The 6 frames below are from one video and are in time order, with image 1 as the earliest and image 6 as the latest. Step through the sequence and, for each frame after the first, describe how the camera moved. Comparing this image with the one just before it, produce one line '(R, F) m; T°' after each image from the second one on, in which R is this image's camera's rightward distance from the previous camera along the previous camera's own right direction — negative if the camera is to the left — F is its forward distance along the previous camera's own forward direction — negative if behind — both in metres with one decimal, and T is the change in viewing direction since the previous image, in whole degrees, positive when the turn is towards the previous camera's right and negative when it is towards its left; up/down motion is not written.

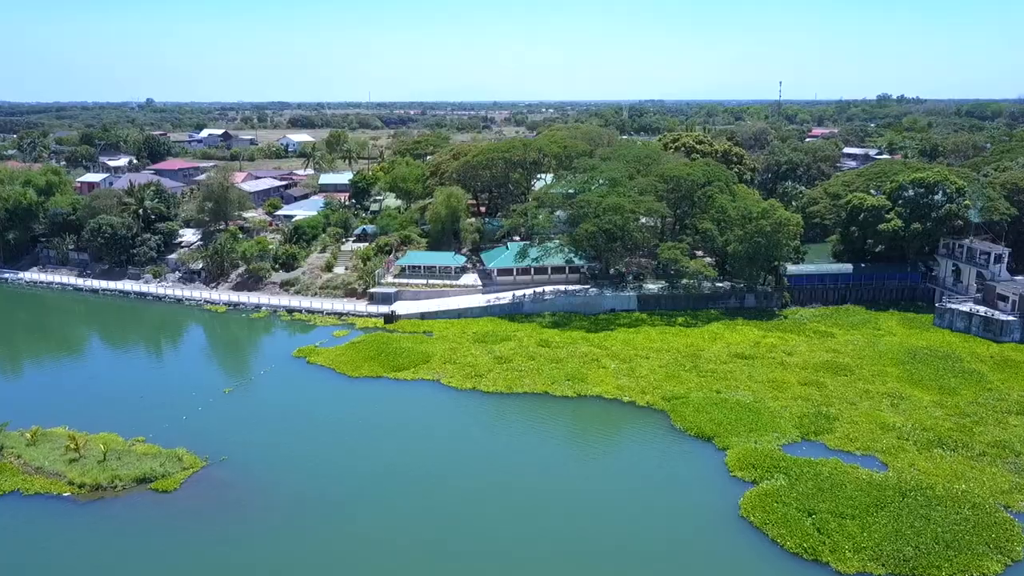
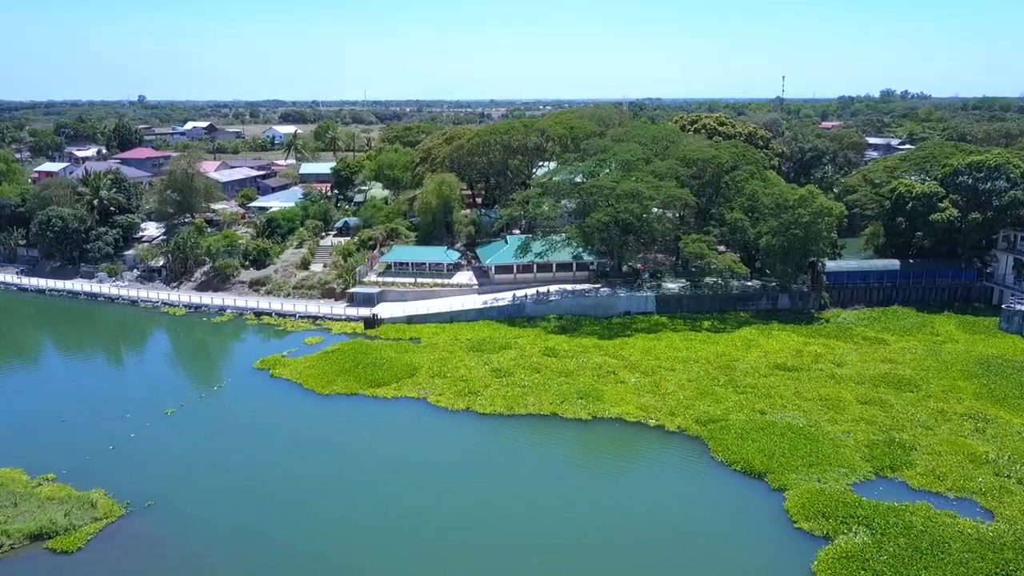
(-0.2, +7.3) m; 0°
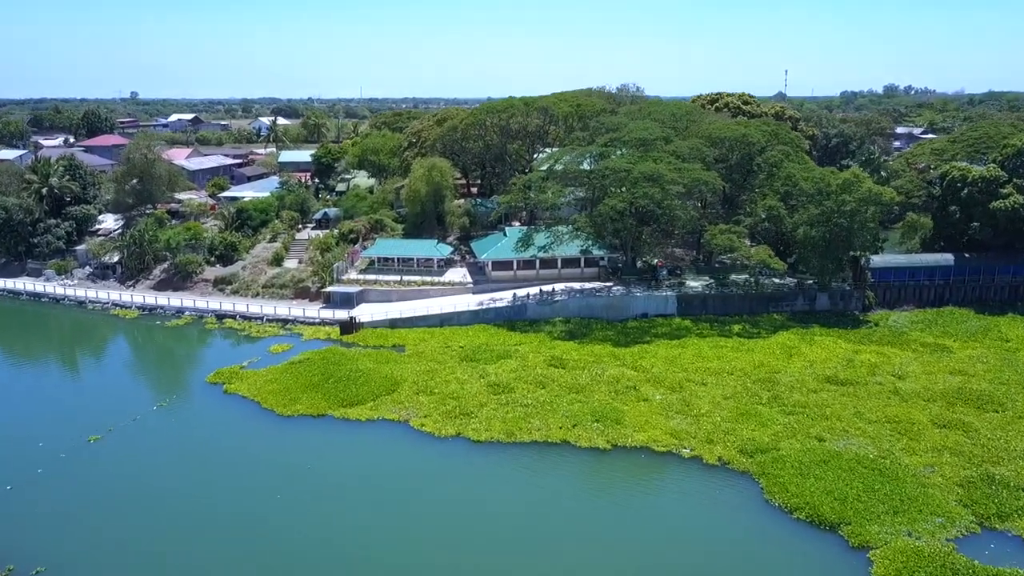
(-0.1, +6.6) m; 0°
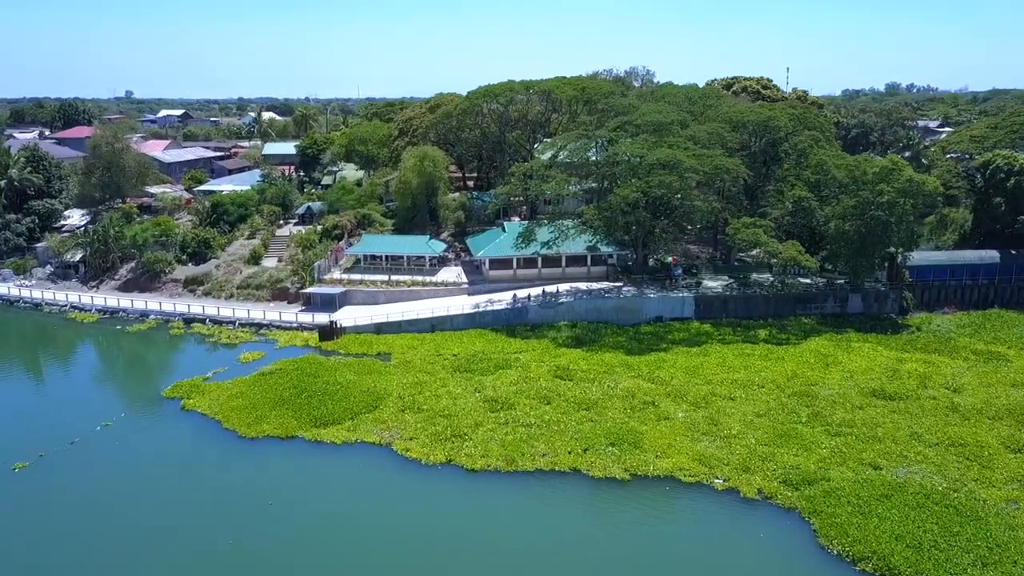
(-0.1, +4.4) m; 0°
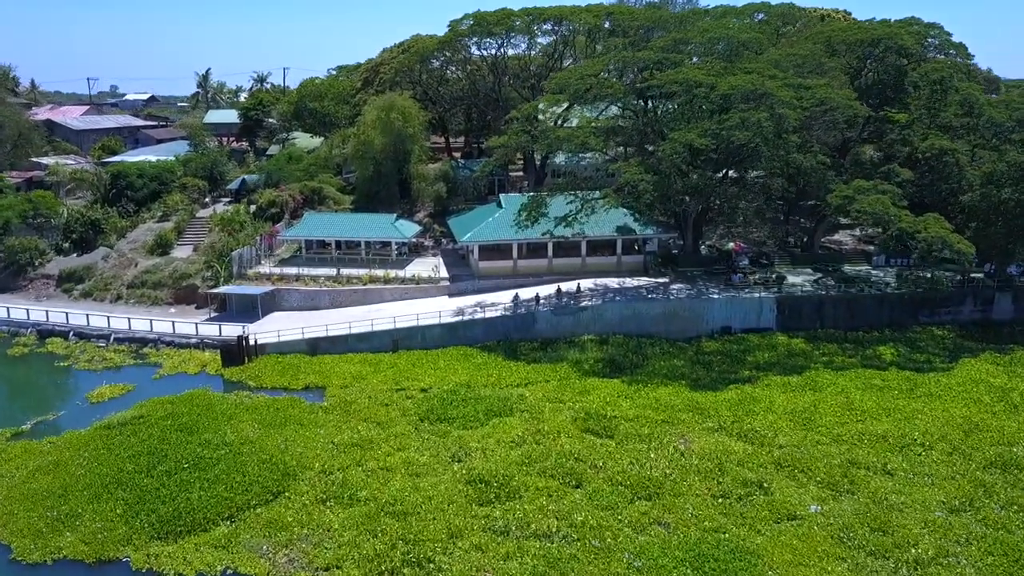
(-0.2, +12.4) m; 0°
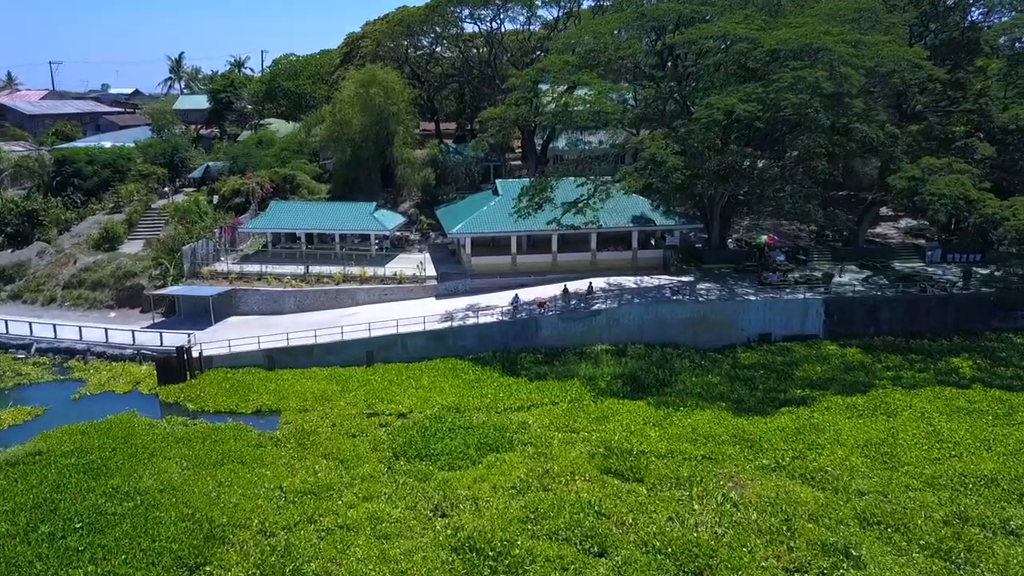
(-0.1, +4.4) m; 0°
